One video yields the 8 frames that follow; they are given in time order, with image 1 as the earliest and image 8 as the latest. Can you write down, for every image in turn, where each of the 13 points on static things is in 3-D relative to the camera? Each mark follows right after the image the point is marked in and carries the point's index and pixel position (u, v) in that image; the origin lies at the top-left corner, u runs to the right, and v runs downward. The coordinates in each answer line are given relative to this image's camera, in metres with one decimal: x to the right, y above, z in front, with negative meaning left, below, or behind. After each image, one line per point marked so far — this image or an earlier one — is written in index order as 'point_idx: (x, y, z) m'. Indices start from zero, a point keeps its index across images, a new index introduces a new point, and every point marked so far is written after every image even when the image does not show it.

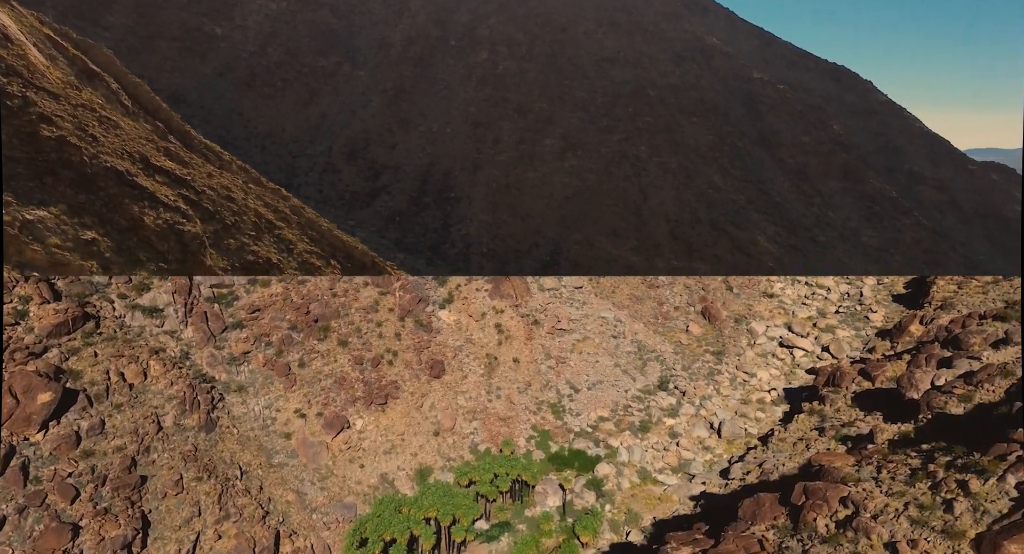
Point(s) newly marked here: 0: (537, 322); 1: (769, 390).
0: (+0.5, -0.9, +14.9) m
1: (+5.0, -2.3, +14.6) m
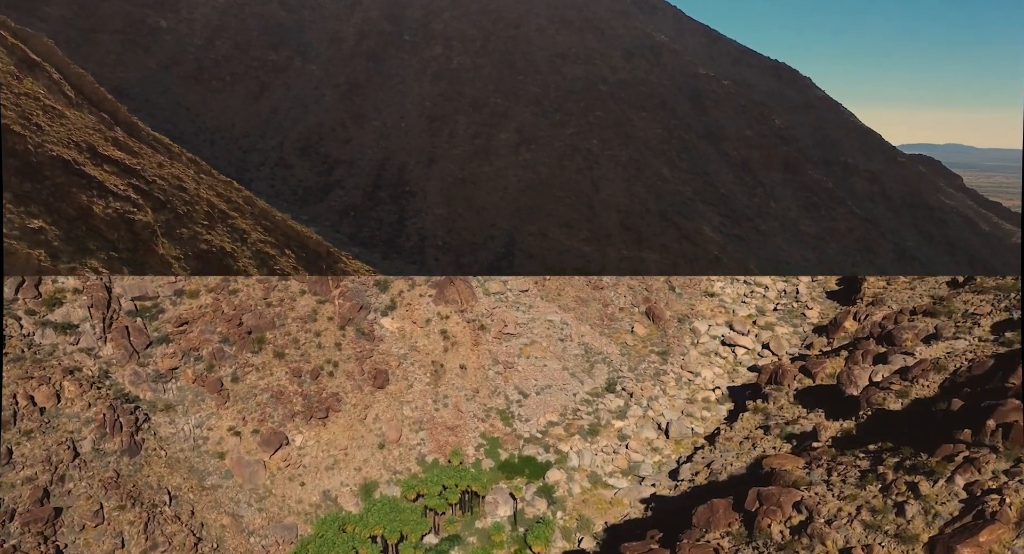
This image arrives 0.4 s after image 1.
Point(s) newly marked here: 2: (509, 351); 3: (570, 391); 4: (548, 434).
0: (-0.6, -1.0, +14.5) m
1: (+3.9, -2.2, +14.6) m
2: (-0.1, -1.5, +14.5) m
3: (+1.1, -2.2, +14.2) m
4: (+0.7, -2.9, +13.5) m
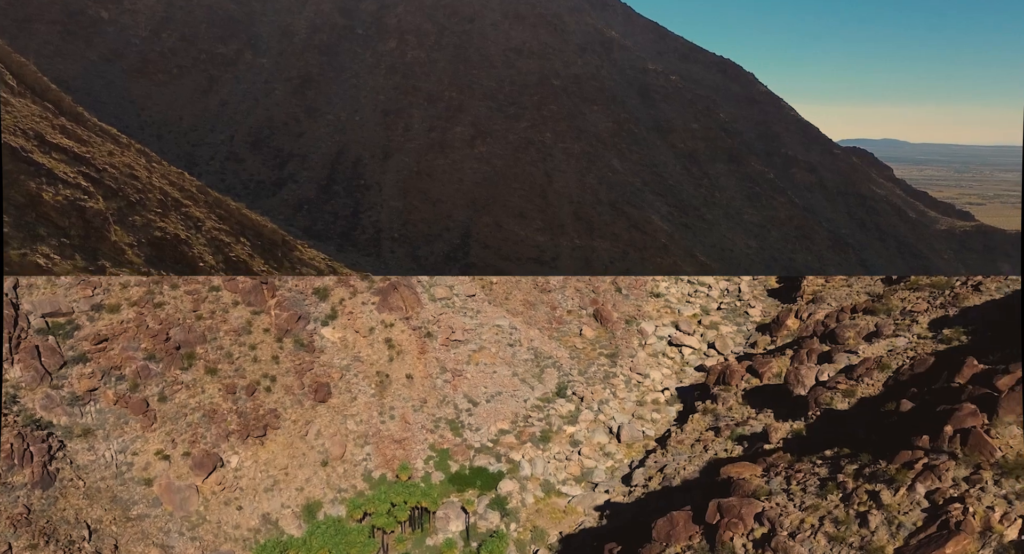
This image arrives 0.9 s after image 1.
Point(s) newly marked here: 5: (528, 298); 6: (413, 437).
0: (-1.6, -1.1, +14.0) m
1: (+2.9, -2.2, +14.3) m
2: (-1.1, -1.6, +14.0) m
3: (+0.2, -2.3, +13.8) m
4: (-0.2, -3.0, +13.0) m
5: (+0.3, -0.4, +15.2) m
6: (-1.8, -2.8, +12.8) m
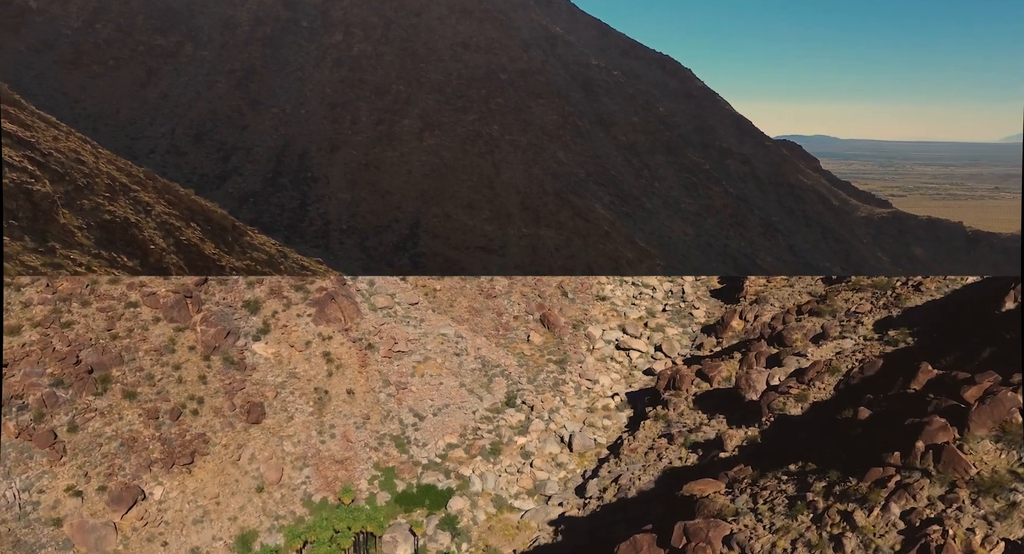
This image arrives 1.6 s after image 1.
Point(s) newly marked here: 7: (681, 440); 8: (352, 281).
0: (-2.6, -1.3, +13.2) m
1: (+1.9, -2.3, +13.9) m
2: (-2.0, -1.7, +13.2) m
3: (-0.8, -2.4, +13.1) m
4: (-1.1, -3.1, +12.4) m
5: (-0.8, -0.6, +14.6) m
6: (-2.6, -3.0, +12.1) m
7: (+2.8, -2.7, +11.8) m
8: (-3.0, -0.1, +13.6) m
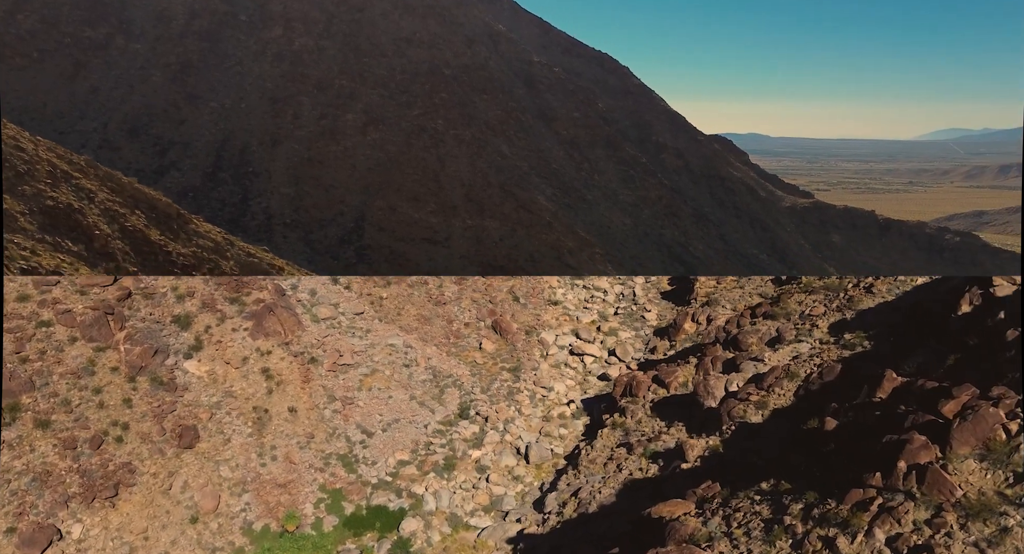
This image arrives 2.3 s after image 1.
0: (-3.4, -1.4, +12.4) m
1: (+1.1, -2.4, +13.5) m
2: (-2.9, -1.9, +12.5) m
3: (-1.6, -2.5, +12.5) m
4: (-1.8, -3.2, +11.7) m
5: (-1.7, -0.7, +13.9) m
6: (-3.3, -3.1, +11.3) m
7: (+2.1, -2.7, +11.4) m
8: (-3.9, -0.3, +12.8) m
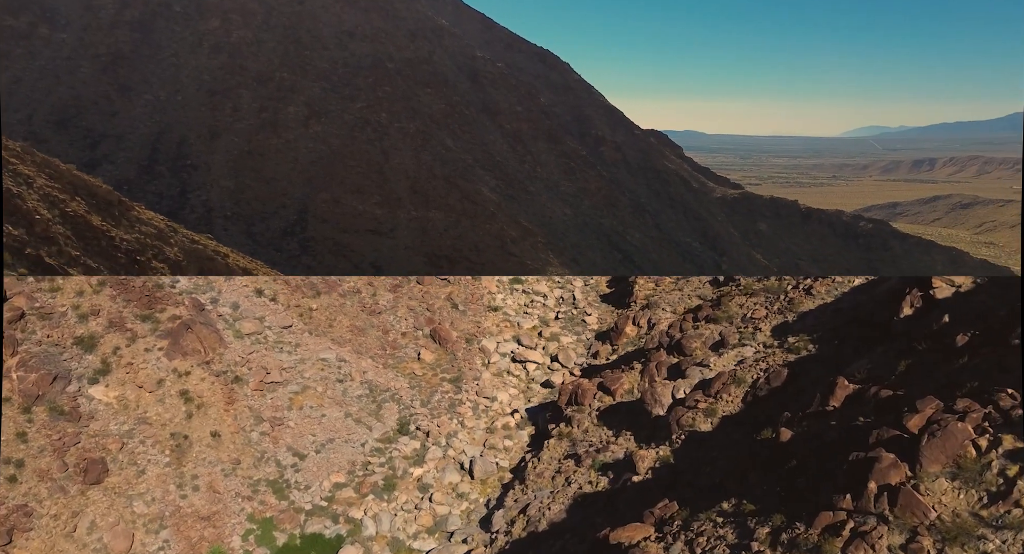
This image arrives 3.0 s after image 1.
0: (-4.3, -1.6, +11.5) m
1: (+0.1, -2.4, +12.9) m
2: (-3.8, -2.0, +11.6) m
3: (-2.5, -2.7, +11.7) m
4: (-2.7, -3.4, +10.9) m
5: (-2.8, -0.8, +13.1) m
6: (-4.1, -3.3, +10.4) m
7: (+1.2, -2.8, +10.9) m
8: (-4.9, -0.5, +11.8) m
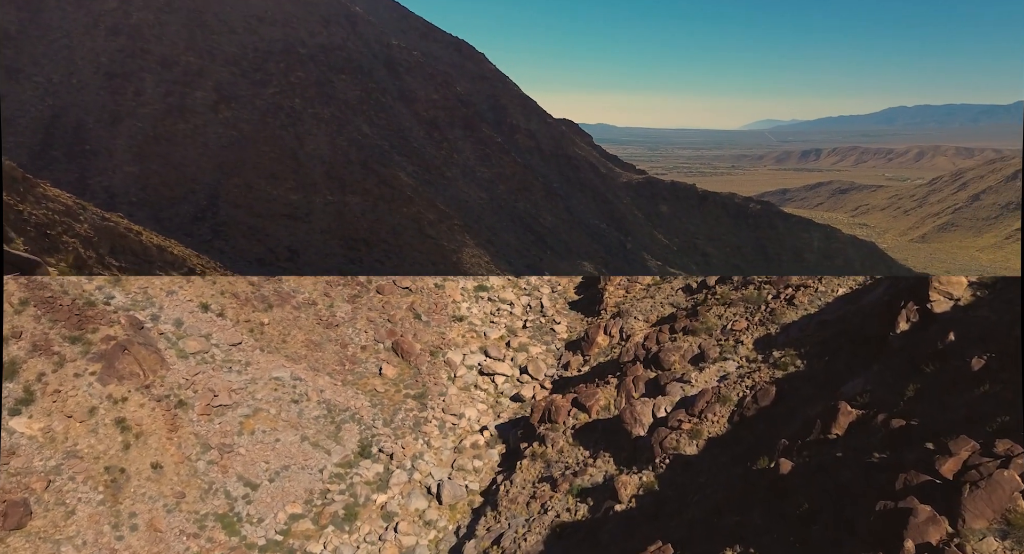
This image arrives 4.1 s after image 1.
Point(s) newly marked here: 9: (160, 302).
0: (-4.8, -1.8, +10.5) m
1: (-0.5, -2.6, +12.1) m
2: (-4.2, -2.3, +10.6) m
3: (-3.0, -2.9, +10.8) m
4: (-3.0, -3.6, +10.0) m
5: (-3.4, -1.0, +12.2) m
6: (-4.5, -3.5, +9.4) m
7: (+0.8, -3.0, +10.2) m
8: (-5.3, -0.7, +10.7) m
9: (-5.4, -0.4, +11.1) m
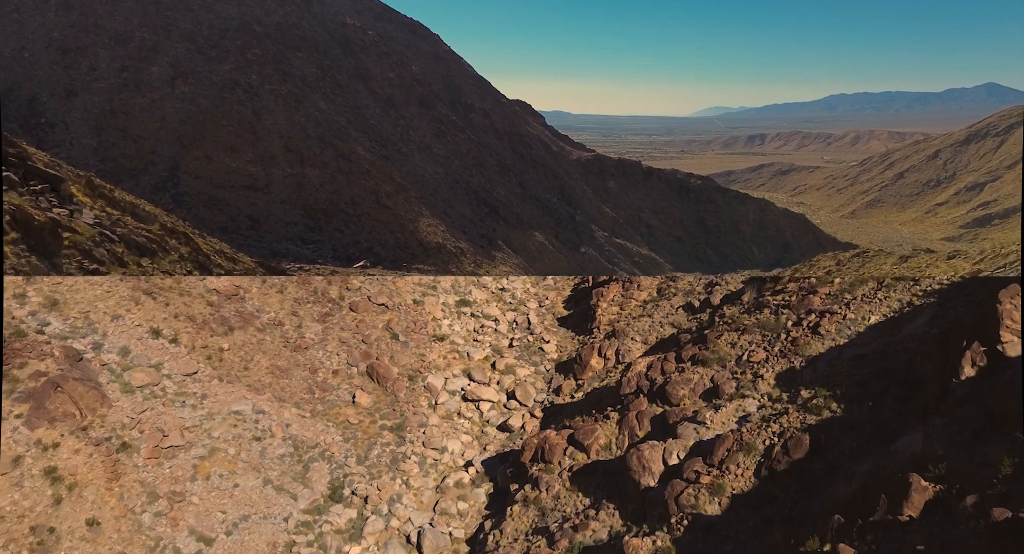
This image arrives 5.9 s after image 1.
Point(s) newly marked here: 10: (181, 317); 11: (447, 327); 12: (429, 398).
0: (-4.8, -2.1, +9.1) m
1: (-0.6, -2.9, +10.9) m
2: (-4.3, -2.6, +9.3) m
3: (-3.1, -3.2, +9.5) m
4: (-3.1, -3.9, +8.7) m
5: (-3.5, -1.3, +10.8) m
6: (-4.5, -3.9, +8.0) m
7: (+0.7, -3.3, +9.1) m
8: (-5.4, -1.0, +9.3) m
9: (-5.5, -0.7, +9.7) m
10: (-4.6, -0.6, +10.1) m
11: (-1.0, -0.9, +12.7) m
12: (-1.3, -2.0, +11.7) m
